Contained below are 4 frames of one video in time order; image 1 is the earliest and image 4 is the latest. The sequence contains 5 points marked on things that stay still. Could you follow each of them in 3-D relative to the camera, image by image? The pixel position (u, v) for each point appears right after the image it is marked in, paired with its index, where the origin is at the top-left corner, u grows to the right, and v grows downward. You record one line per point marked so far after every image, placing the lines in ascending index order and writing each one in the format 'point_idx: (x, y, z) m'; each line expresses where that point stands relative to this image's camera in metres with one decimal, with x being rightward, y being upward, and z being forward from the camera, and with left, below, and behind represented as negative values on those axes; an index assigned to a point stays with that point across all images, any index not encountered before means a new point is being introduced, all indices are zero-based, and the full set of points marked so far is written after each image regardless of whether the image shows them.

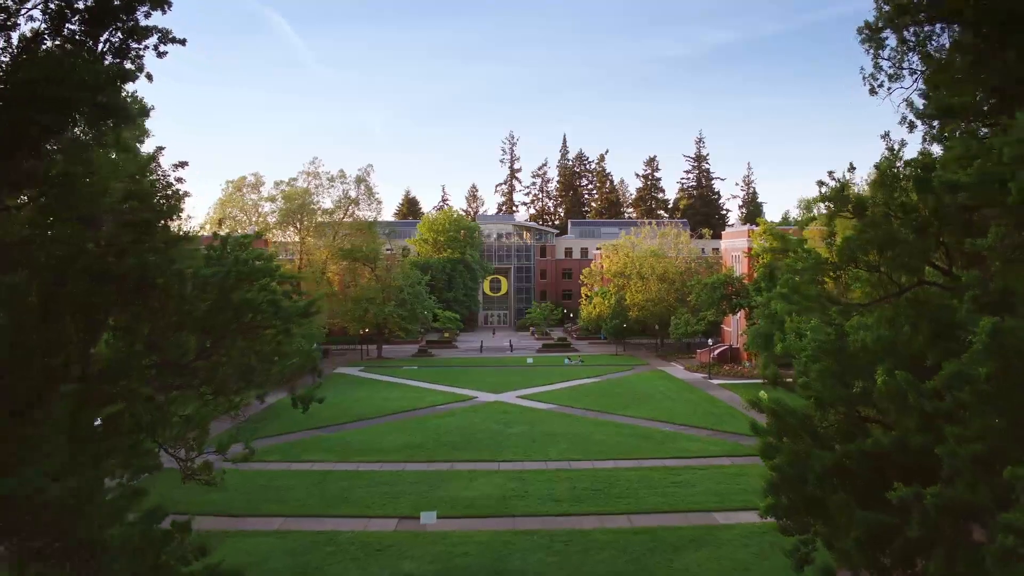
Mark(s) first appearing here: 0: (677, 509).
0: (+4.4, -5.9, +18.7) m
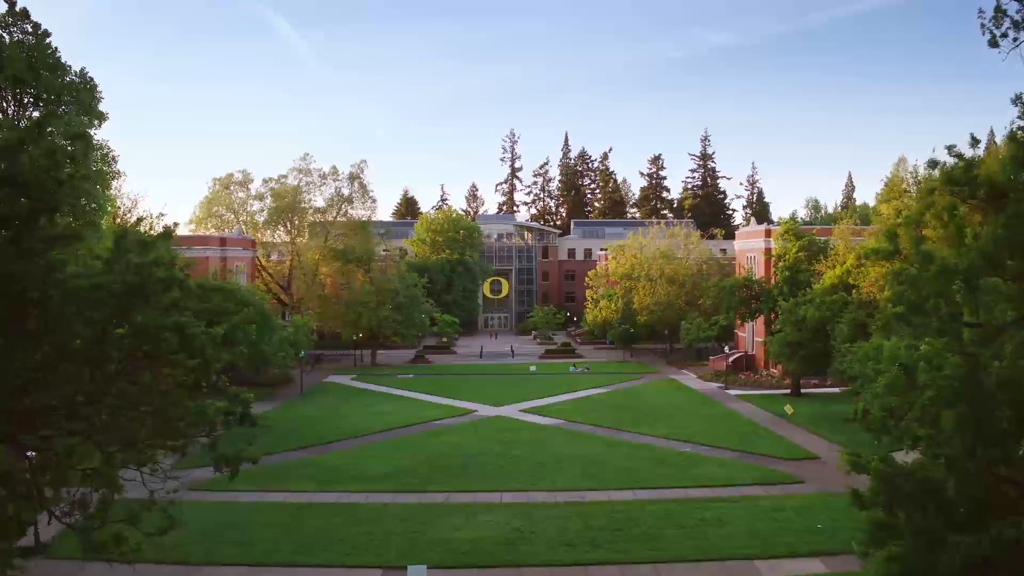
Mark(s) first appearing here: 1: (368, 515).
0: (+4.5, -6.0, +15.9) m
1: (-3.8, -6.0, +18.7) m
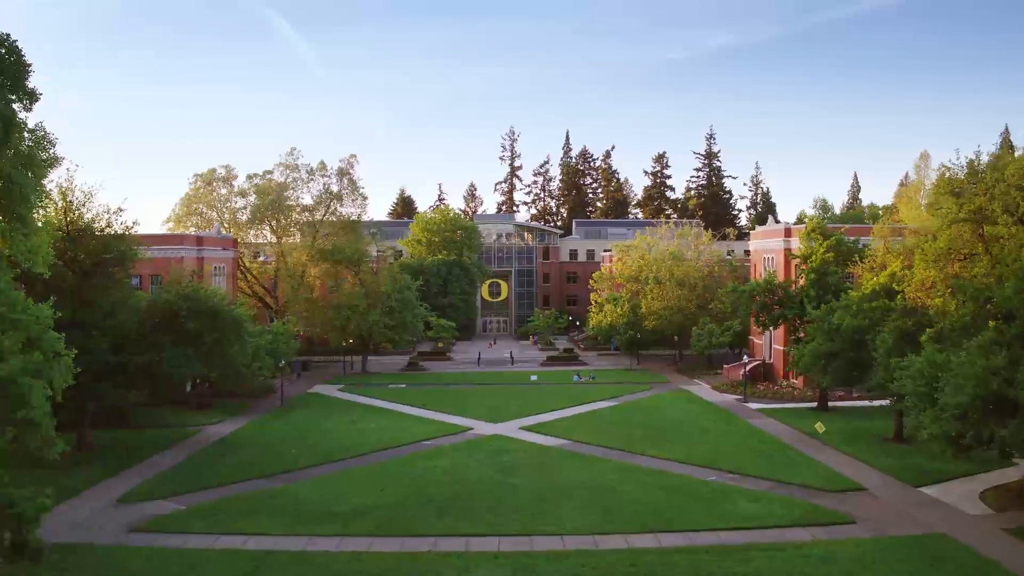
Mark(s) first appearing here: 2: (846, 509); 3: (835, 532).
0: (+4.5, -6.2, +12.6) m
1: (-3.8, -6.2, +15.4) m
2: (+9.1, -6.0, +19.2) m
3: (+8.1, -6.1, +17.7) m
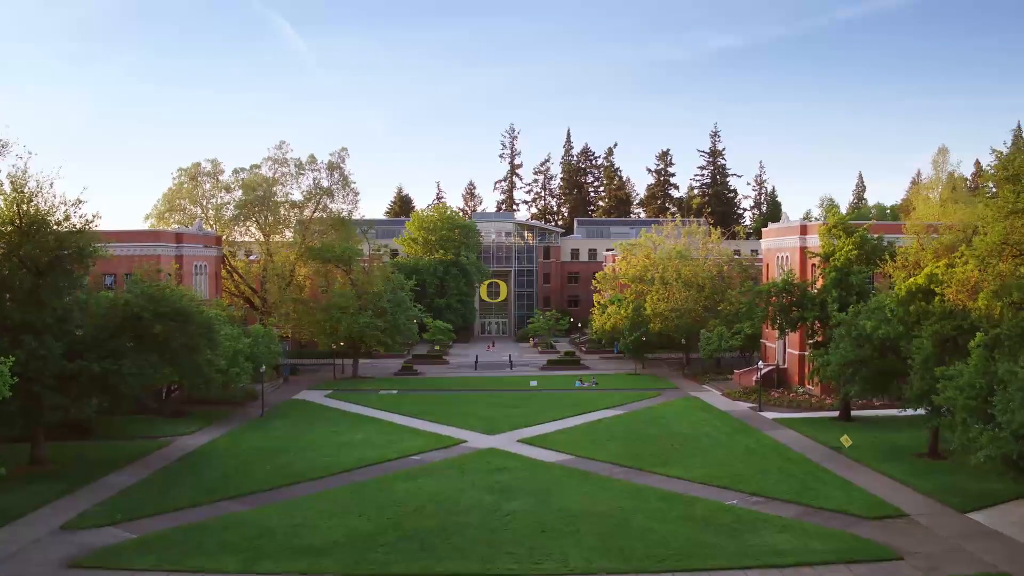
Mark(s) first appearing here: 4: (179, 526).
0: (+4.4, -6.2, +10.2) m
1: (-3.9, -6.1, +13.0) m
2: (+9.0, -6.1, +16.8) m
3: (+8.0, -6.1, +15.2) m
4: (-8.5, -6.1, +17.8) m
